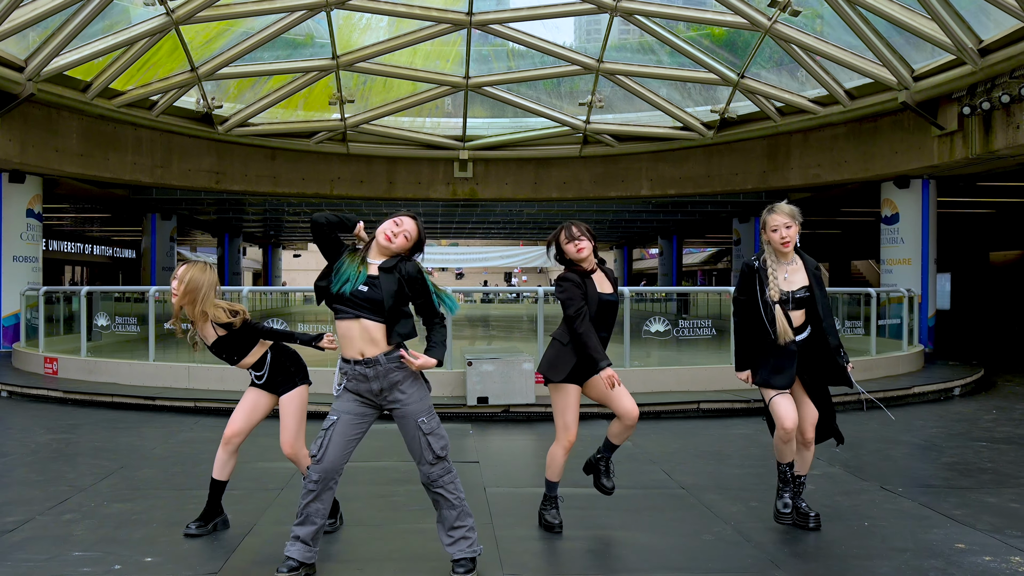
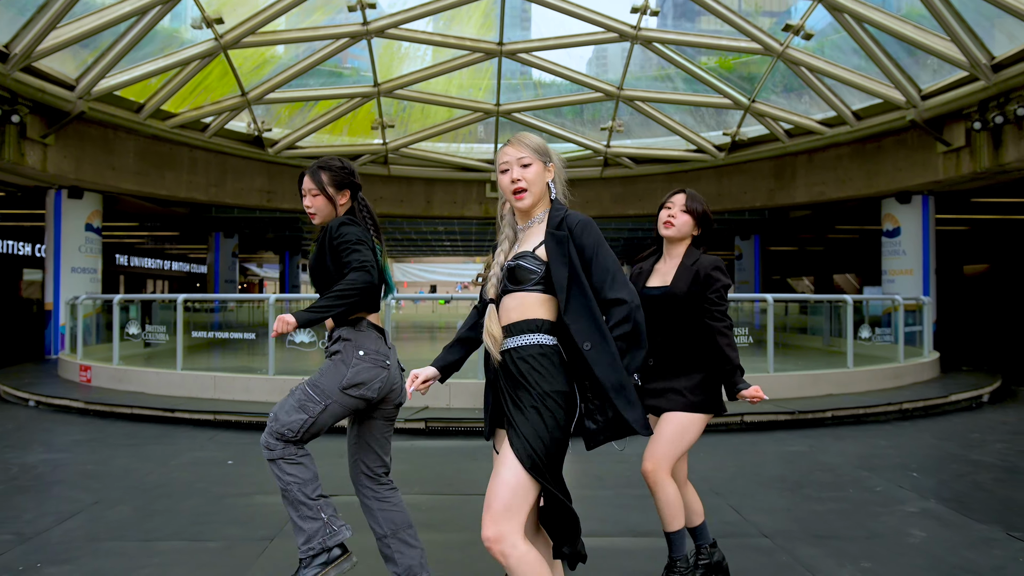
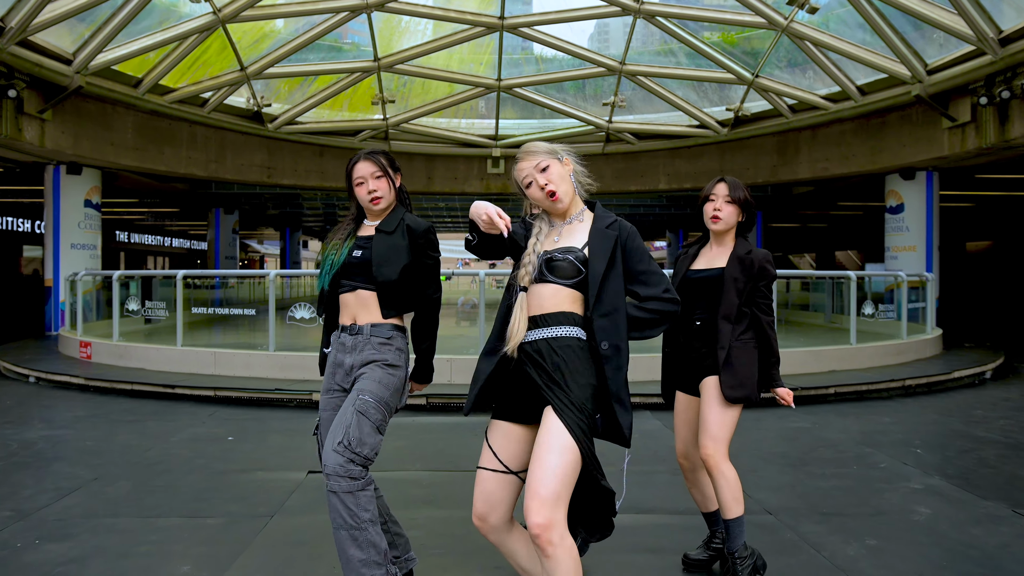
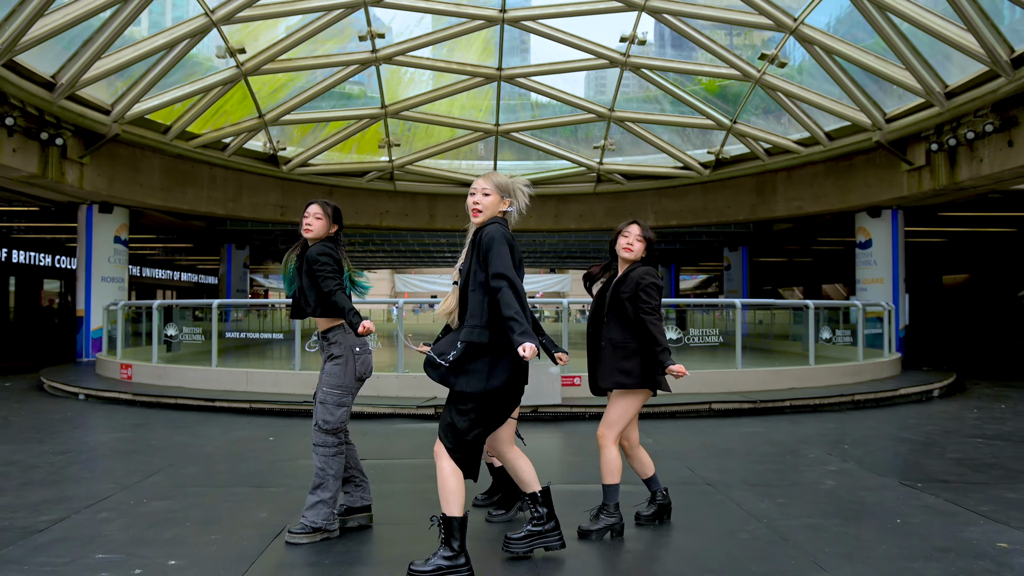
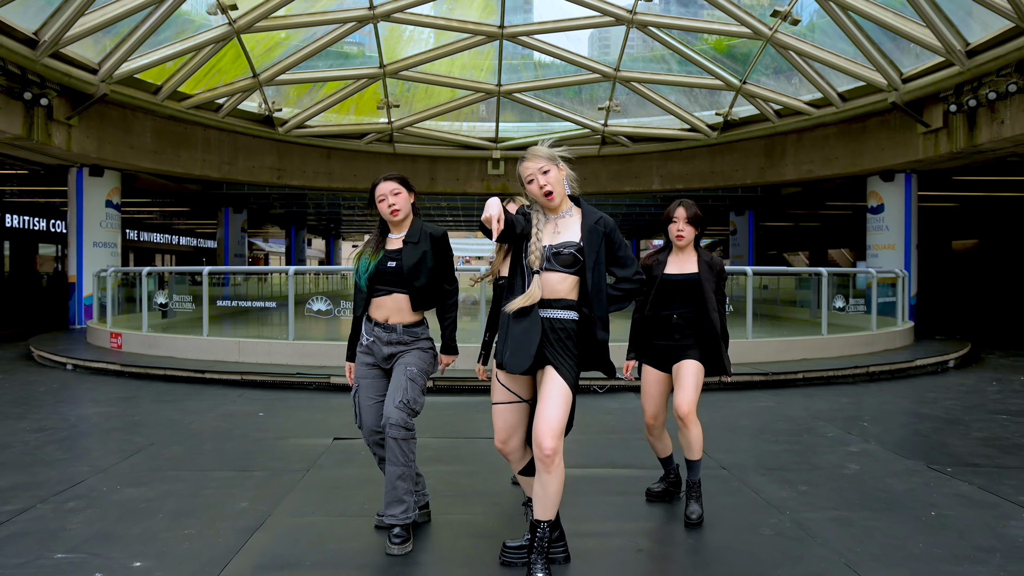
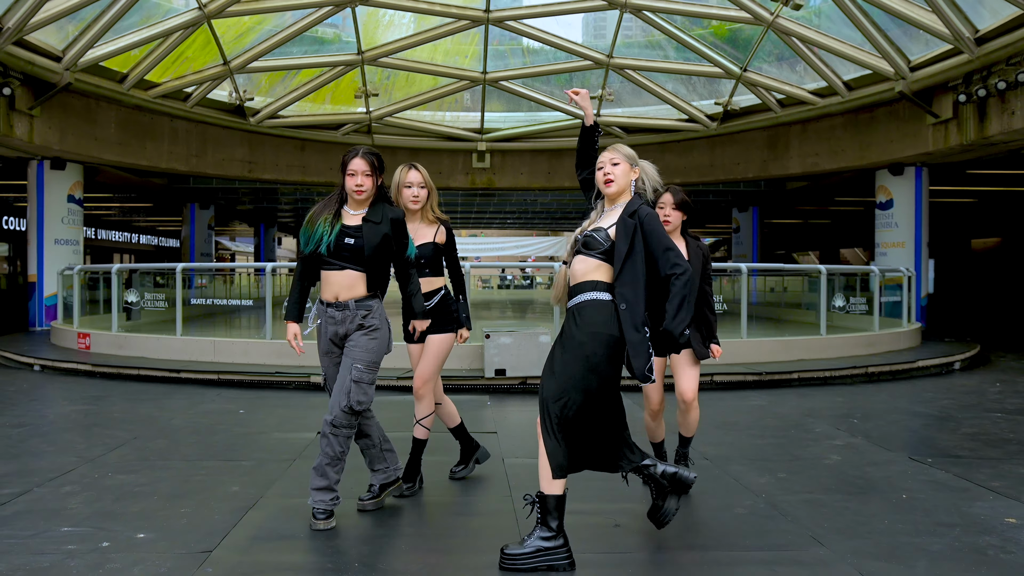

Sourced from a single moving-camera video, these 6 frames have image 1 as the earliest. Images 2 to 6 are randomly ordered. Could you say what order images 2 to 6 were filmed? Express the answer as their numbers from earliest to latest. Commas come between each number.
6, 5, 3, 2, 4
